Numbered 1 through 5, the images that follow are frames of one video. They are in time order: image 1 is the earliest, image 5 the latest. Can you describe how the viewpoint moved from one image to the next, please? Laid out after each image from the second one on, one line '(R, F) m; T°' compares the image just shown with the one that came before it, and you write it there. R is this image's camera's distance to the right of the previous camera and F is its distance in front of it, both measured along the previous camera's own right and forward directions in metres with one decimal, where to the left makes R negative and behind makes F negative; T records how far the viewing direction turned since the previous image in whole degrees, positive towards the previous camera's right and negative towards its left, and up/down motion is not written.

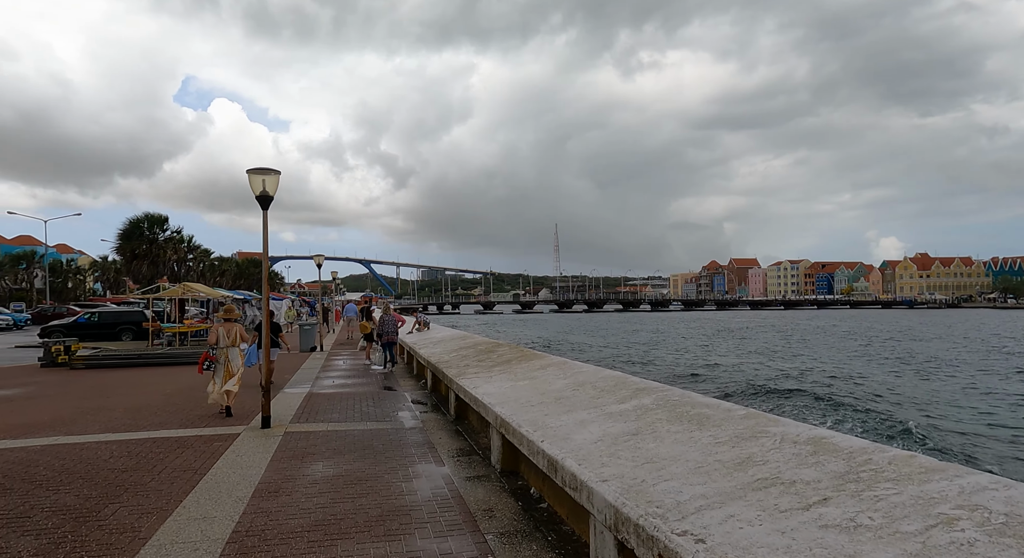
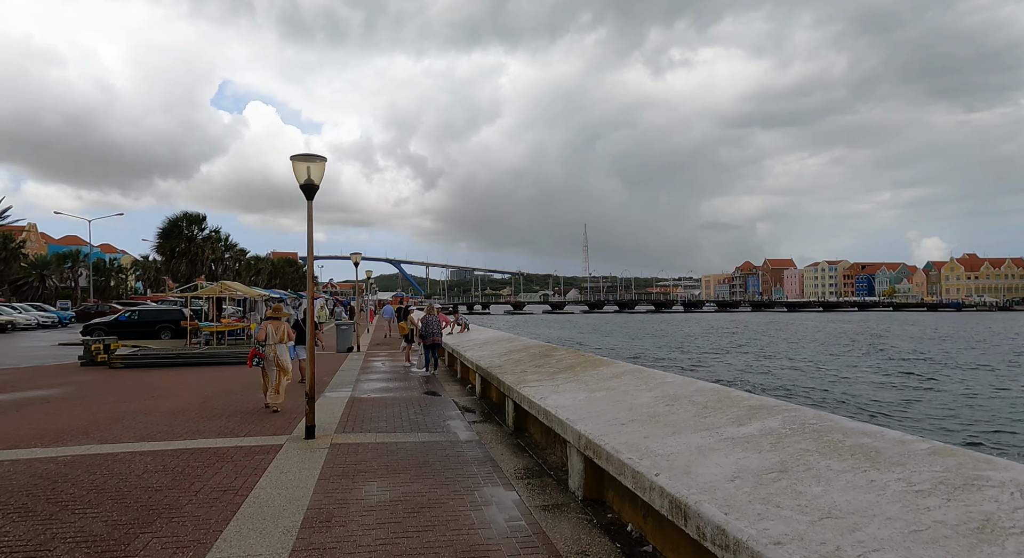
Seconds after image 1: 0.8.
(-0.5, +0.8) m; -3°
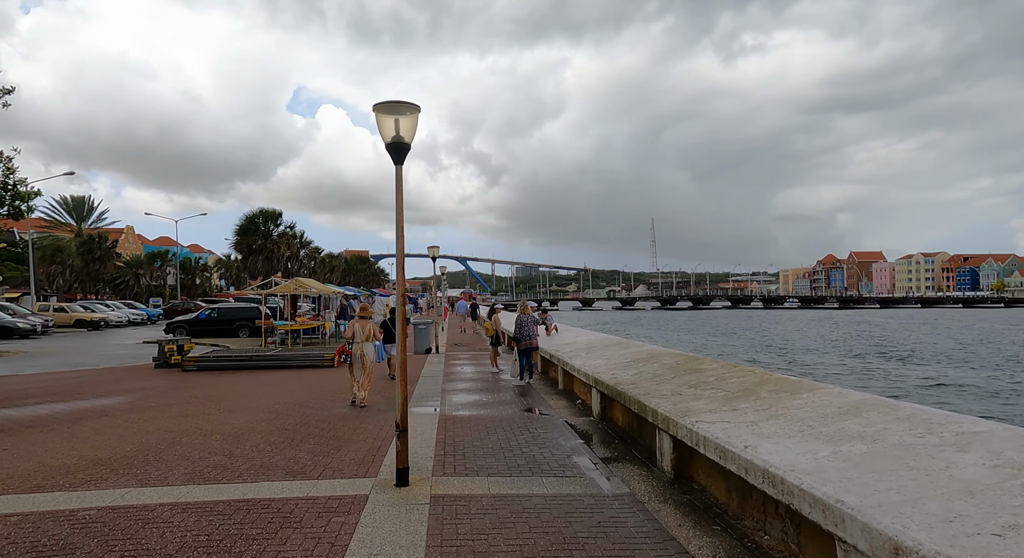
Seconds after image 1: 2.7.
(-0.9, +2.0) m; -6°
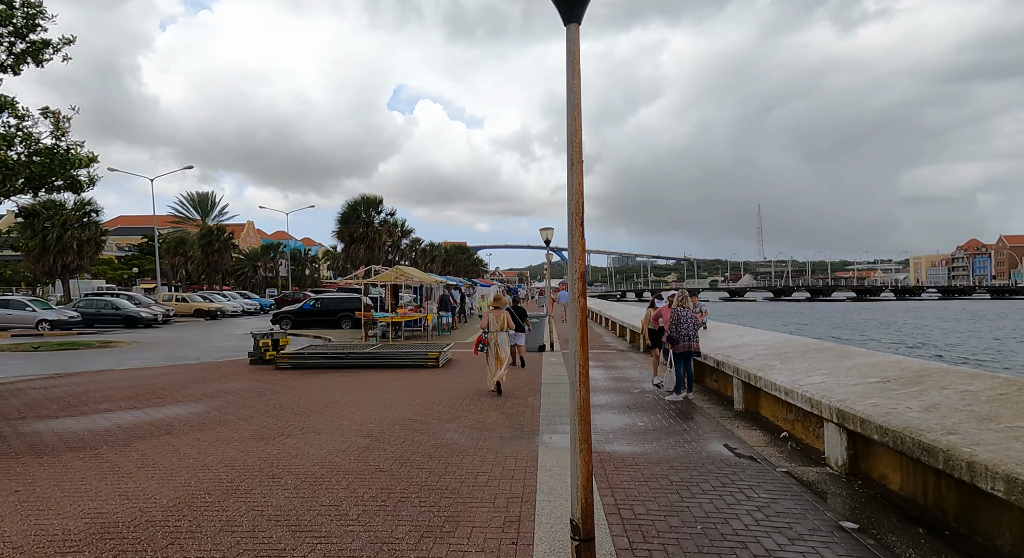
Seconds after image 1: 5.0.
(-0.9, +2.7) m; -9°
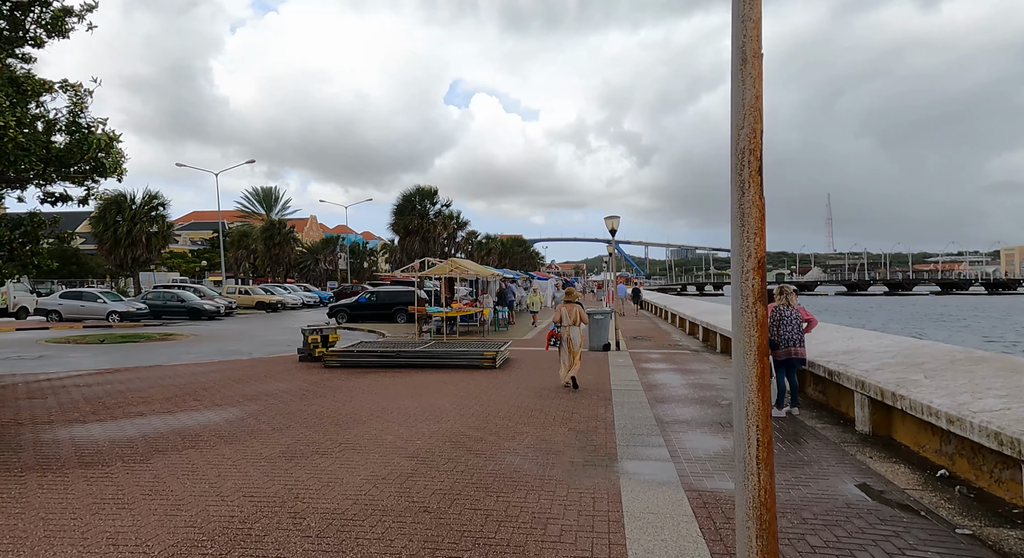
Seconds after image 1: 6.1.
(-0.2, +1.3) m; -5°
